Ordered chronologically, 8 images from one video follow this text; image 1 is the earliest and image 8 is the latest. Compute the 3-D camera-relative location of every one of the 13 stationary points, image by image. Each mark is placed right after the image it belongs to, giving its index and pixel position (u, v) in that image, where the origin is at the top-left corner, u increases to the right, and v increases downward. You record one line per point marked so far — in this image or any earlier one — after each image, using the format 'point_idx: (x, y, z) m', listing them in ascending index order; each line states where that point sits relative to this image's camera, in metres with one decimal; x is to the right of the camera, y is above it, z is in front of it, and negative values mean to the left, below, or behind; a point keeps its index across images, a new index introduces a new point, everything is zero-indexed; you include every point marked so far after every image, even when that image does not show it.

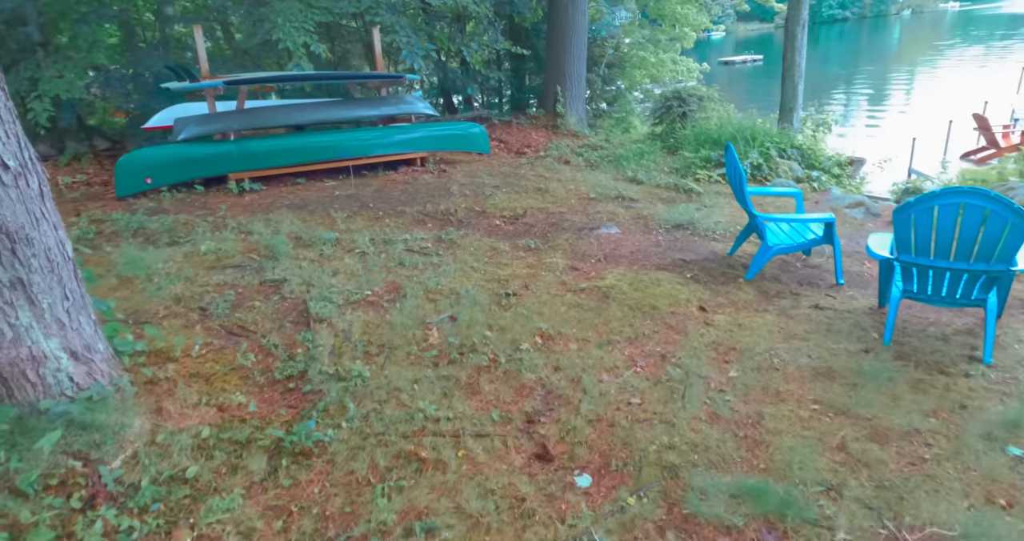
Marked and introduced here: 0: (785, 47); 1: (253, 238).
0: (+3.8, +3.1, +7.9) m
1: (-1.9, +0.2, +4.2) m
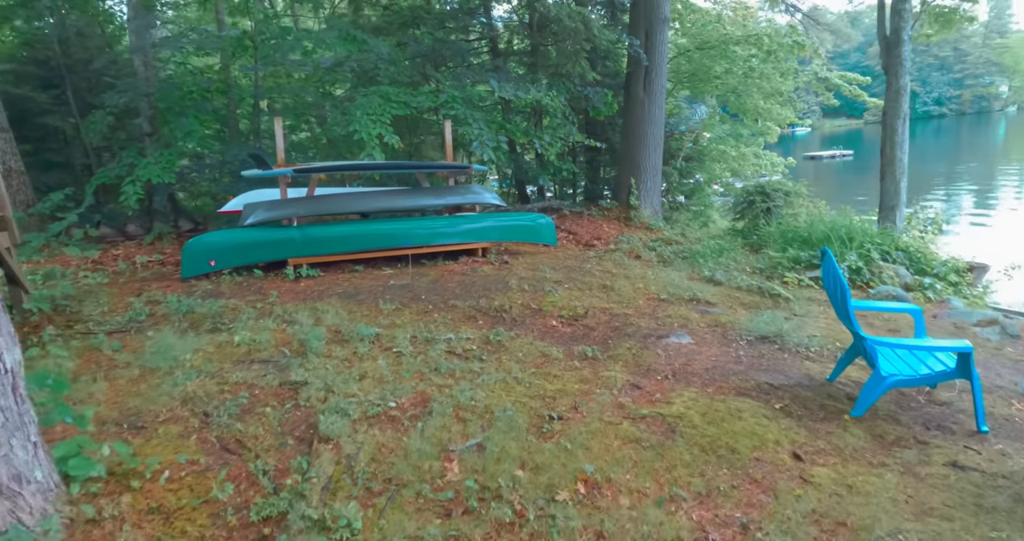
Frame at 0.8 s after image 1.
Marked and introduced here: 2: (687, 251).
0: (+4.7, +1.6, +7.2) m
1: (-1.6, -0.4, +4.0) m
2: (+2.2, +0.2, +7.2) m
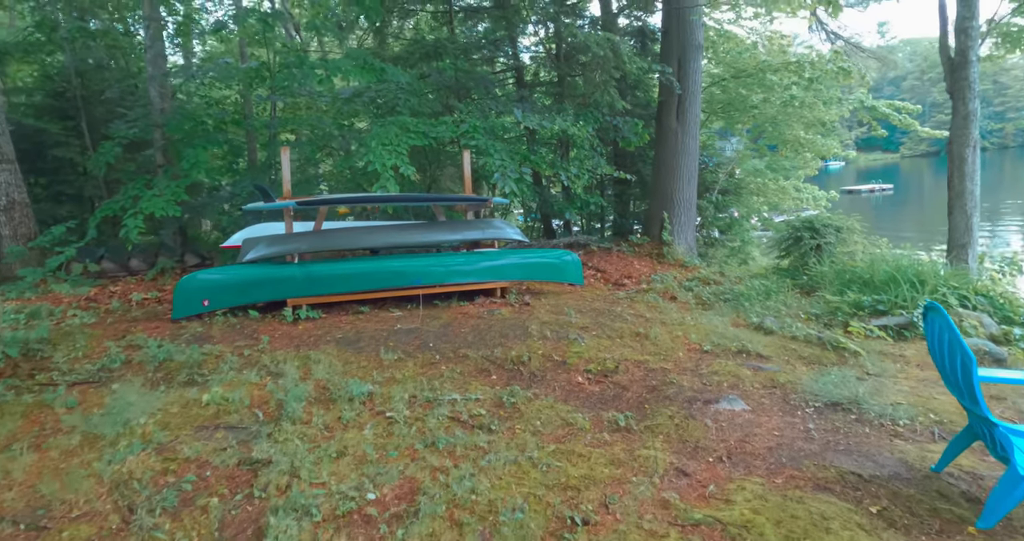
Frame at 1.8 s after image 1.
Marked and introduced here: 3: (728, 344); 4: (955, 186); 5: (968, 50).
0: (+5.0, +1.1, +6.5) m
1: (-1.5, -0.7, +3.5) m
2: (+2.5, -0.3, +6.5) m
3: (+1.7, -0.6, +4.5) m
4: (+5.1, +1.0, +6.5) m
5: (+5.1, +2.5, +6.3) m
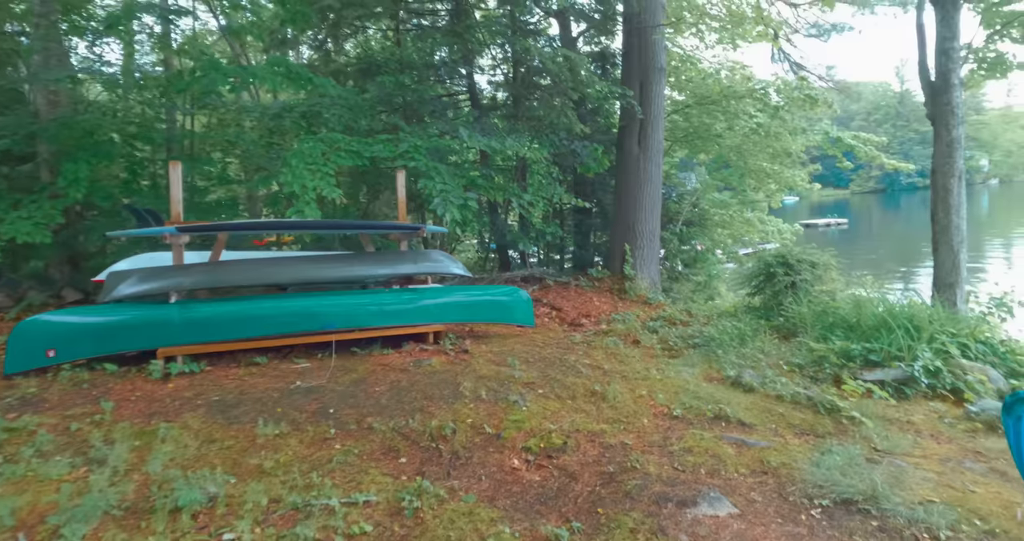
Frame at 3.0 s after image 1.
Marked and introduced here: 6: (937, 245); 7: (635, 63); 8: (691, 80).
0: (+4.4, +0.7, +5.9) m
1: (-1.9, -0.9, +2.4) m
2: (+1.9, -0.7, +5.8) m
3: (+1.2, -0.9, +3.7) m
4: (+4.5, +0.5, +5.9) m
5: (+4.5, +2.0, +5.8) m
6: (+4.5, +0.3, +6.0) m
7: (+2.0, +3.3, +9.0) m
8: (+3.3, +3.5, +10.6) m
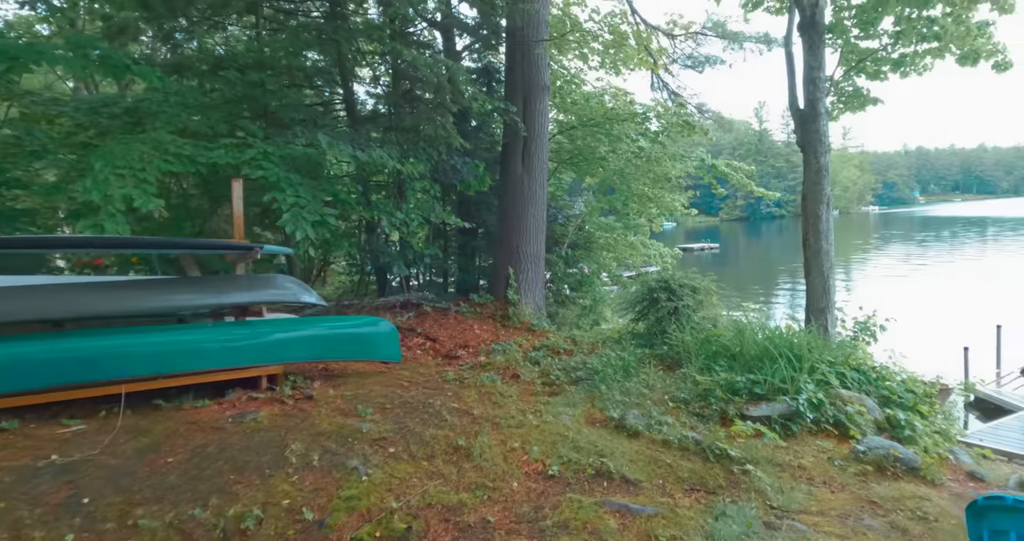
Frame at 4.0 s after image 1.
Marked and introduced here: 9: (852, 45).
0: (+3.1, +0.4, +6.0) m
1: (-2.4, -1.0, +1.3) m
2: (+0.7, -0.9, +5.3) m
3: (+0.4, -1.1, +3.1) m
4: (+3.2, +0.3, +6.0) m
5: (+3.2, +1.8, +5.9) m
6: (+3.1, 0.0, +6.0) m
7: (+0.1, +2.9, +8.7) m
8: (+1.2, +3.1, +10.5) m
9: (+3.9, +2.6, +6.6) m
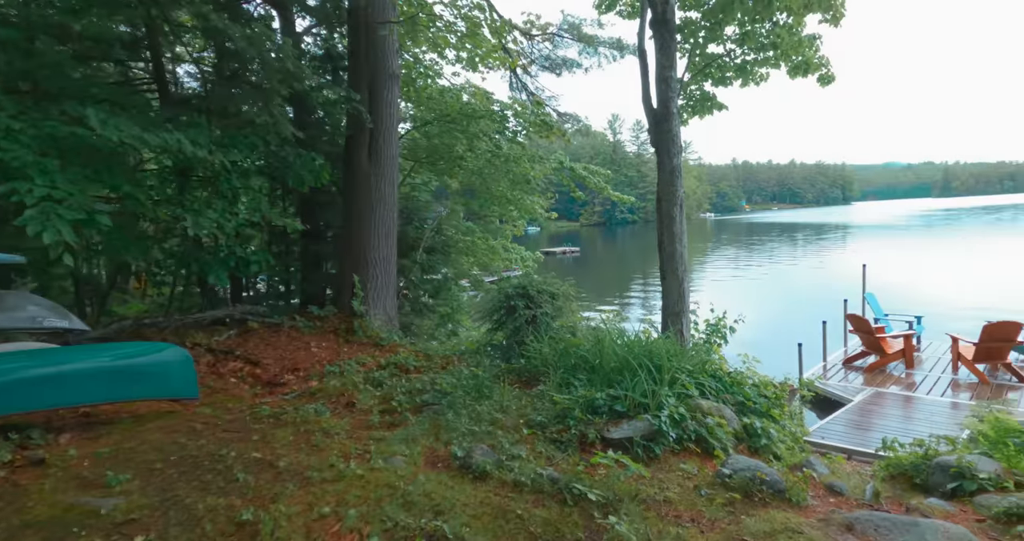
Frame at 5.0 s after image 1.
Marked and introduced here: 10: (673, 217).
0: (+1.5, +0.4, +5.8) m
1: (-2.8, -1.1, 0.0) m
2: (-0.7, -1.0, +4.6) m
3: (-0.4, -1.1, +2.4) m
4: (+1.6, +0.2, +5.9) m
5: (+1.6, +1.7, +5.8) m
6: (+1.6, 0.0, +5.9) m
7: (-2.0, +2.8, +7.8) m
8: (-1.4, +3.0, +9.8) m
9: (+2.2, +2.6, +6.6) m
10: (+1.6, +0.5, +5.8) m
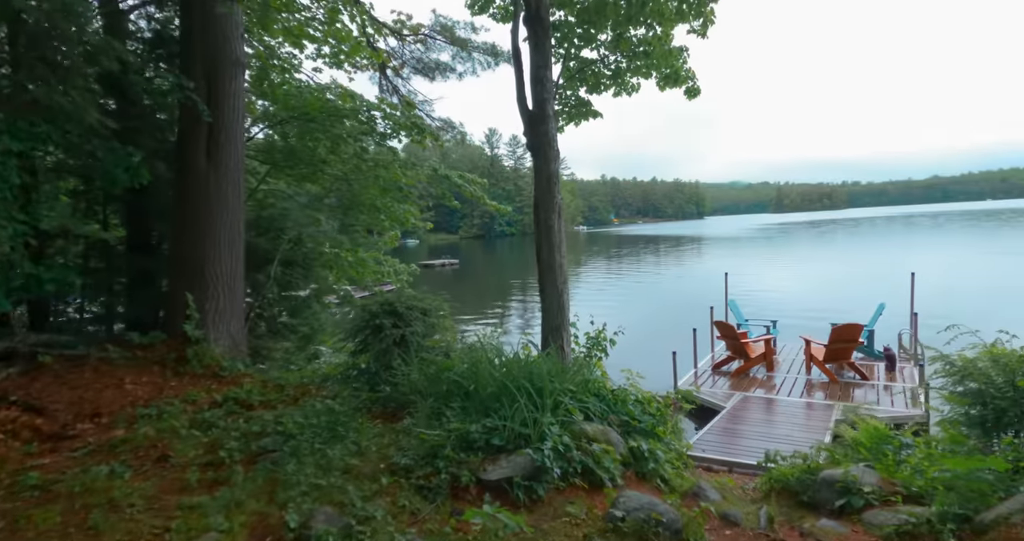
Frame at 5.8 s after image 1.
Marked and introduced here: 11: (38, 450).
0: (+0.3, +0.3, +5.5) m
1: (-2.7, -1.1, -1.1) m
2: (-1.6, -1.1, +3.8) m
3: (-0.9, -1.2, +1.7) m
4: (+0.3, +0.1, +5.5) m
5: (+0.3, +1.6, +5.5) m
6: (+0.3, -0.1, +5.5) m
7: (-3.7, +2.6, +6.7) m
8: (-3.5, +2.7, +8.8) m
9: (+0.7, +2.5, +6.4) m
10: (+0.4, +0.4, +5.5) m
11: (-3.1, -1.1, +3.7) m
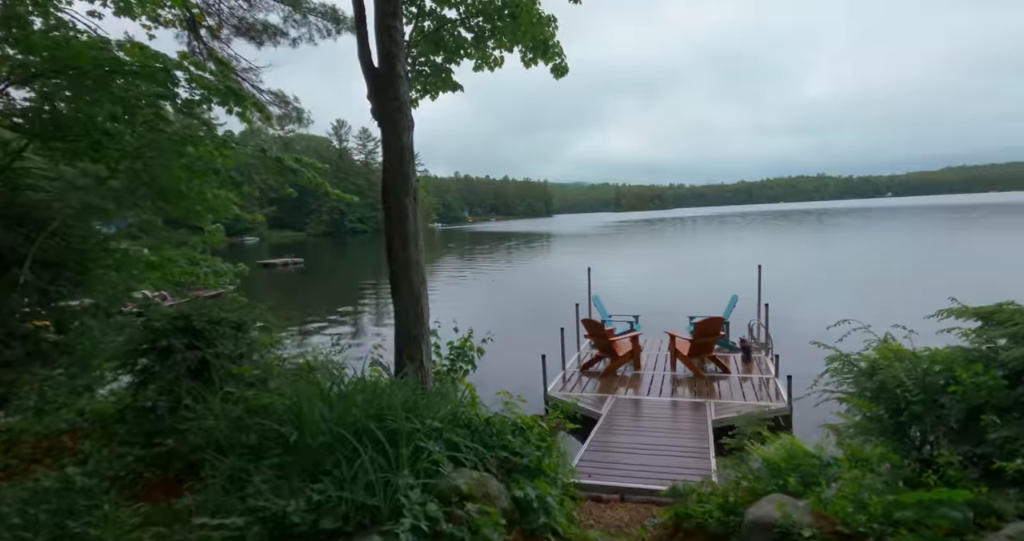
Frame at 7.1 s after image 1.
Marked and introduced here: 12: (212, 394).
0: (-1.0, +0.3, +4.4) m
1: (-2.2, -1.2, -2.7) m
2: (-2.3, -1.1, +2.3) m
3: (-1.1, -1.2, +0.5) m
4: (-0.9, +0.1, +4.4) m
5: (-0.9, +1.6, +4.4) m
6: (-0.9, -0.1, +4.5) m
7: (-5.1, +2.6, +4.6) m
8: (-5.4, +2.7, +6.6) m
9: (-0.8, +2.5, +5.4) m
10: (-0.8, +0.5, +4.4) m
11: (-3.7, -1.2, +1.8) m
12: (-2.0, -0.8, +3.7) m
